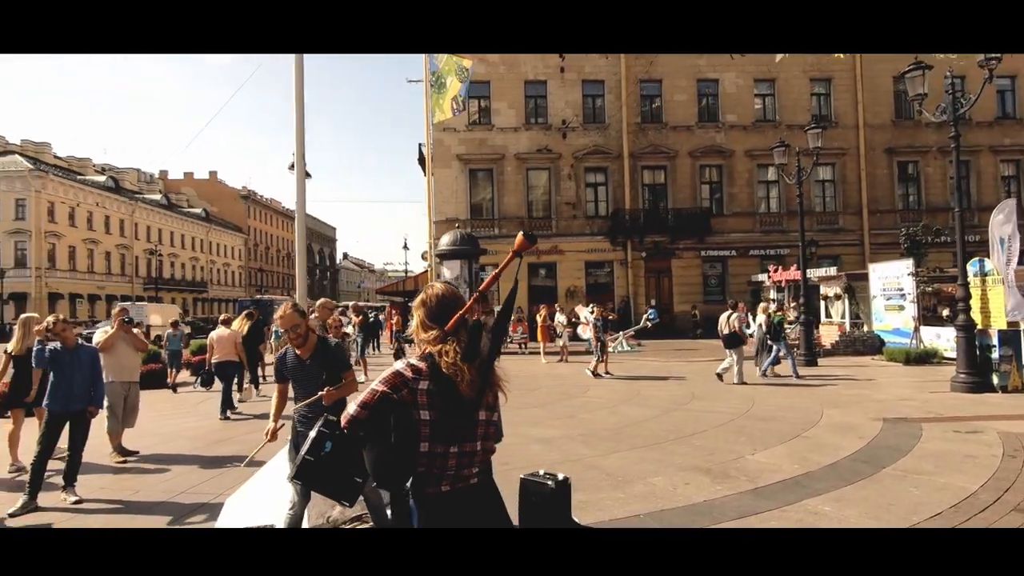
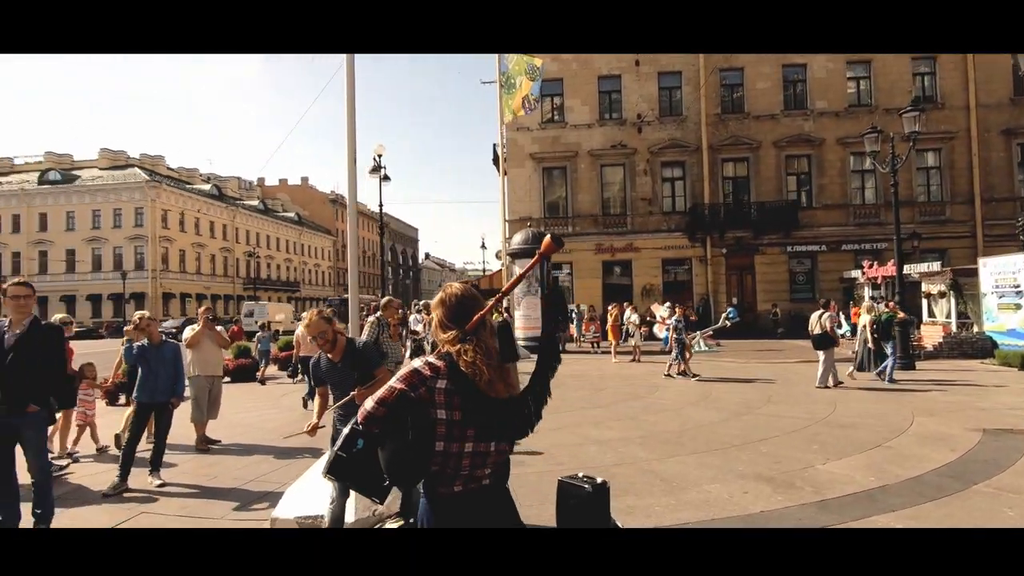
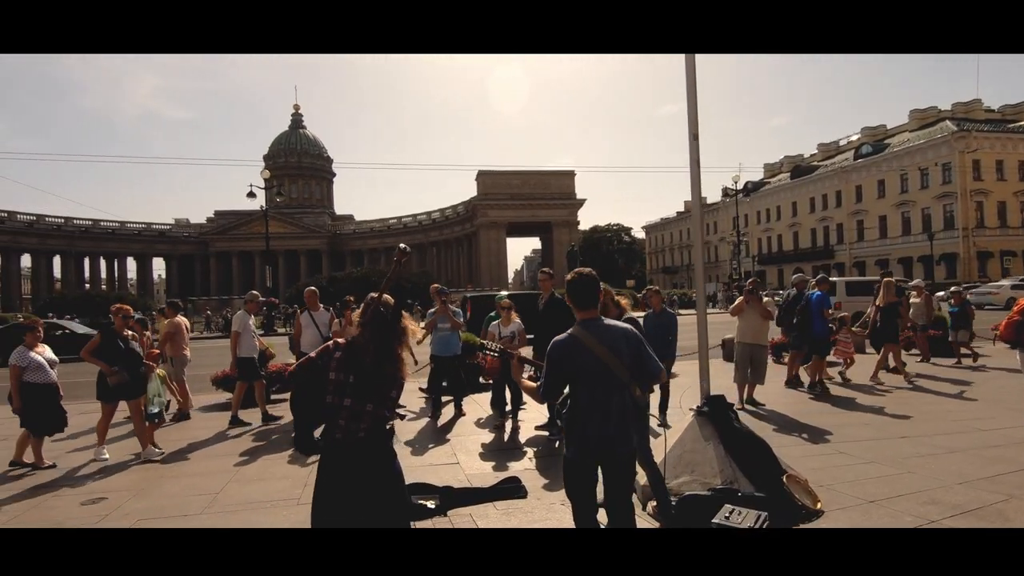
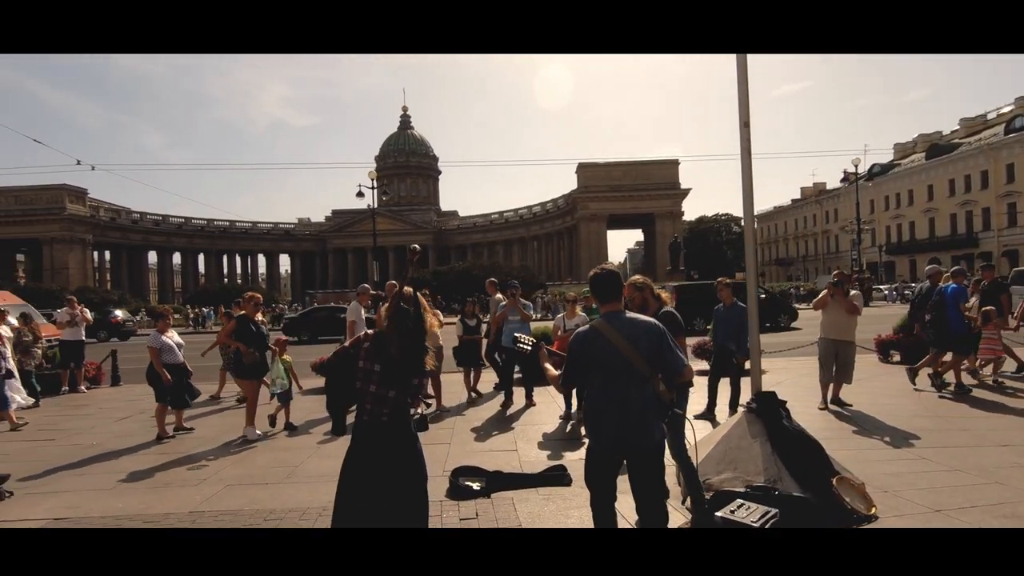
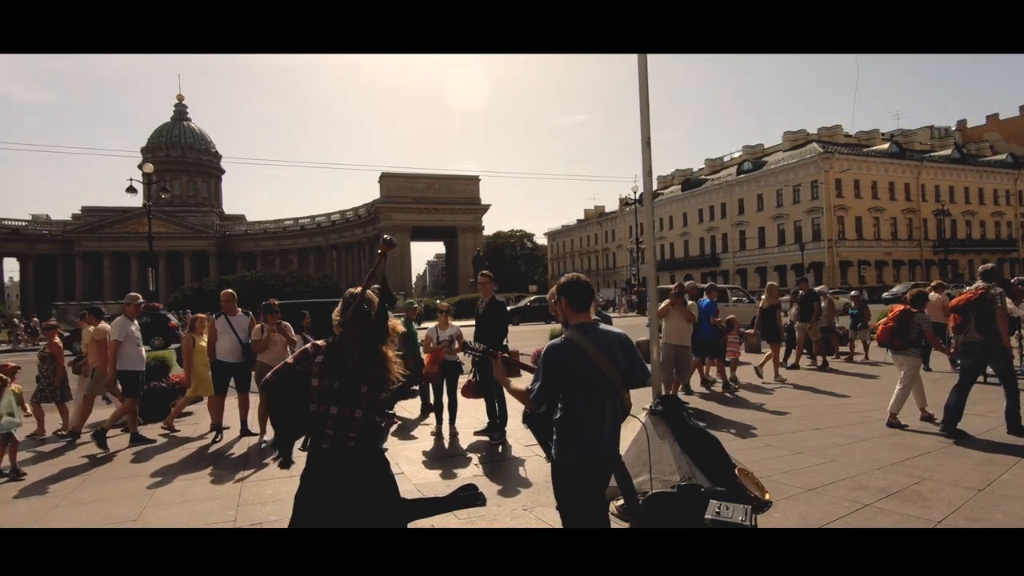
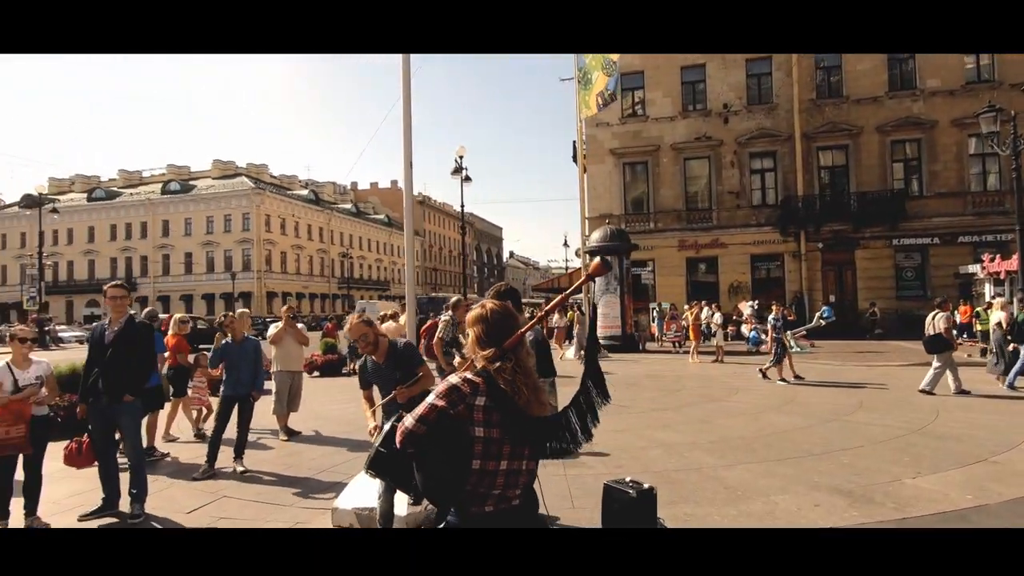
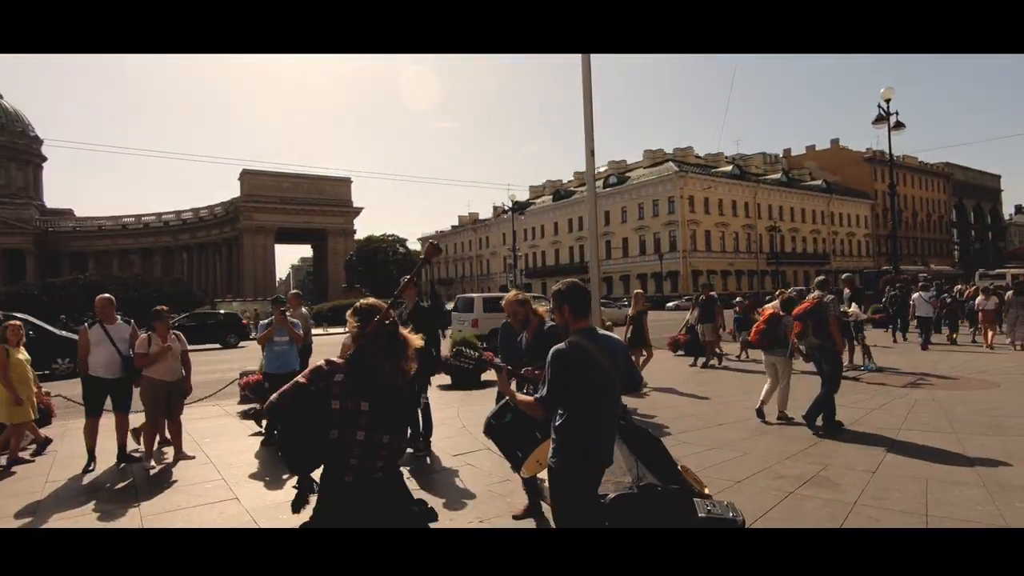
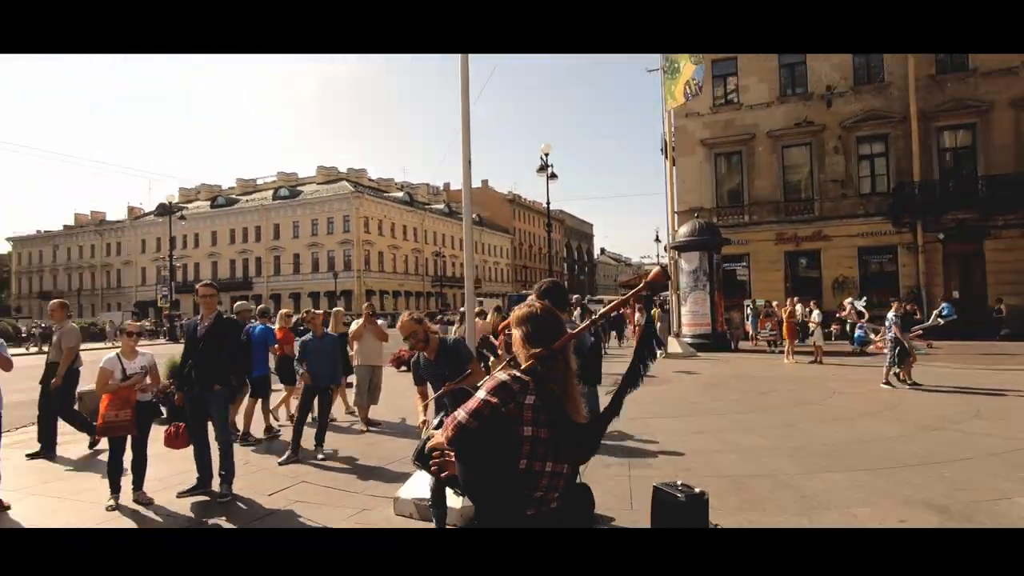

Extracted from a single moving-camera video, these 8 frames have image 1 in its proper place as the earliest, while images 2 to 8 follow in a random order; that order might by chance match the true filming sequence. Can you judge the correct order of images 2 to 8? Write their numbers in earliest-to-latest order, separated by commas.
2, 6, 8, 7, 5, 3, 4
